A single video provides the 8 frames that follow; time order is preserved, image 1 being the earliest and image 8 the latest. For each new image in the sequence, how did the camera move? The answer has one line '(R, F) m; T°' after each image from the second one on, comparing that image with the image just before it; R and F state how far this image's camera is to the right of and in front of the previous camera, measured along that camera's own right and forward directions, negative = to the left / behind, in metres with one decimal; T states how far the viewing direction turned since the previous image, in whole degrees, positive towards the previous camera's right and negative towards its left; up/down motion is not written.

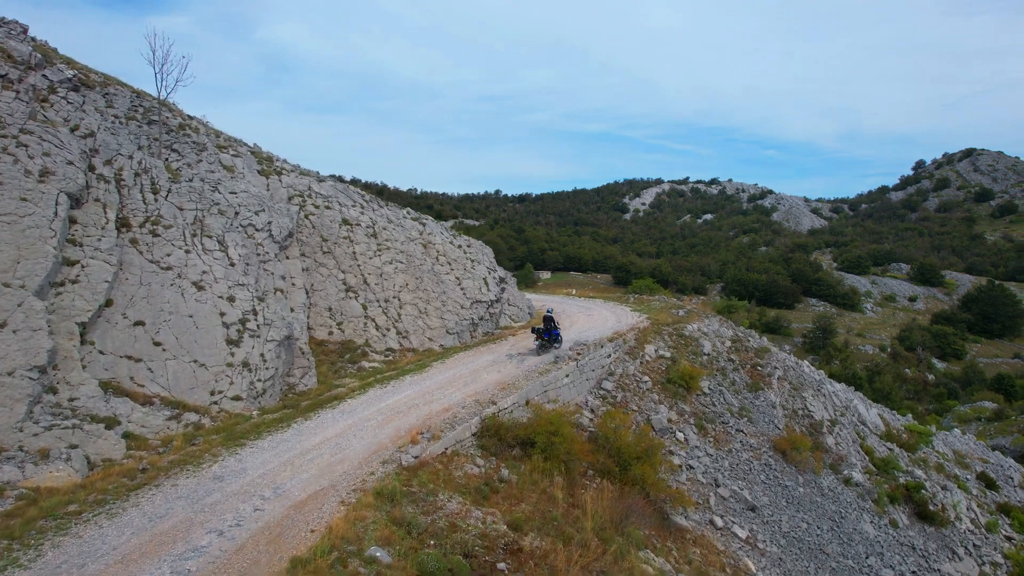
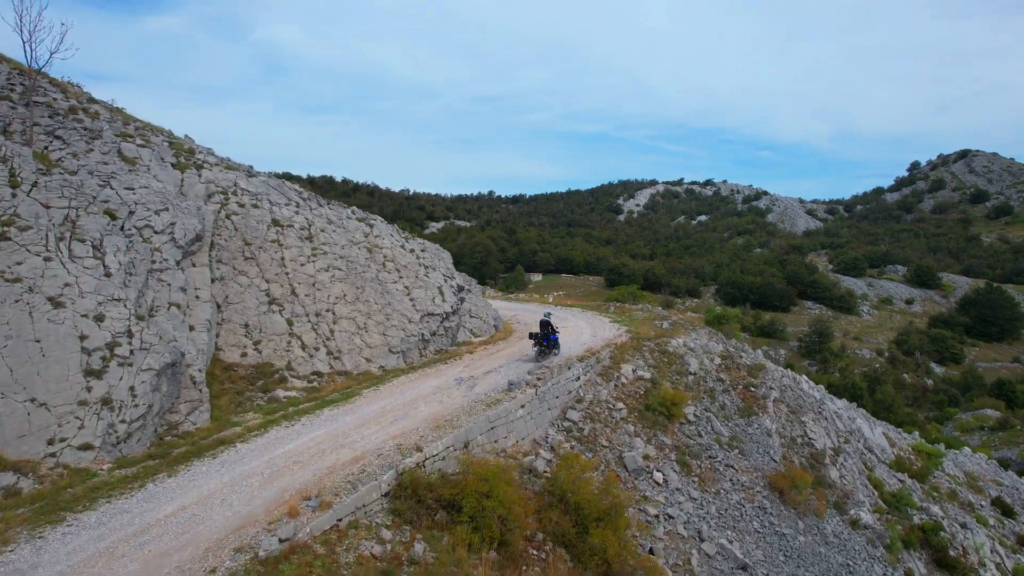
(+1.0, +2.6) m; 0°
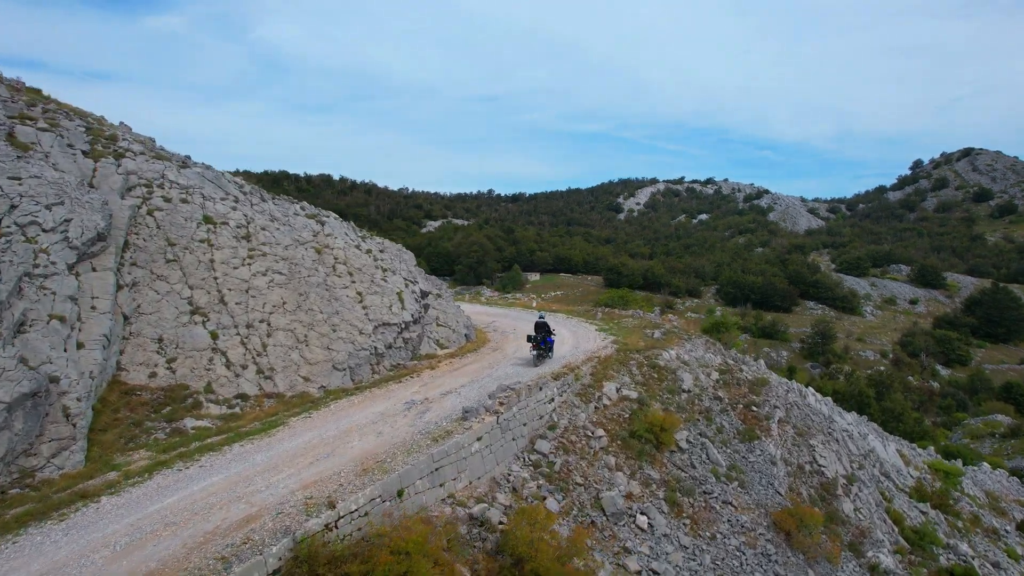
(+0.8, +2.2) m; 0°
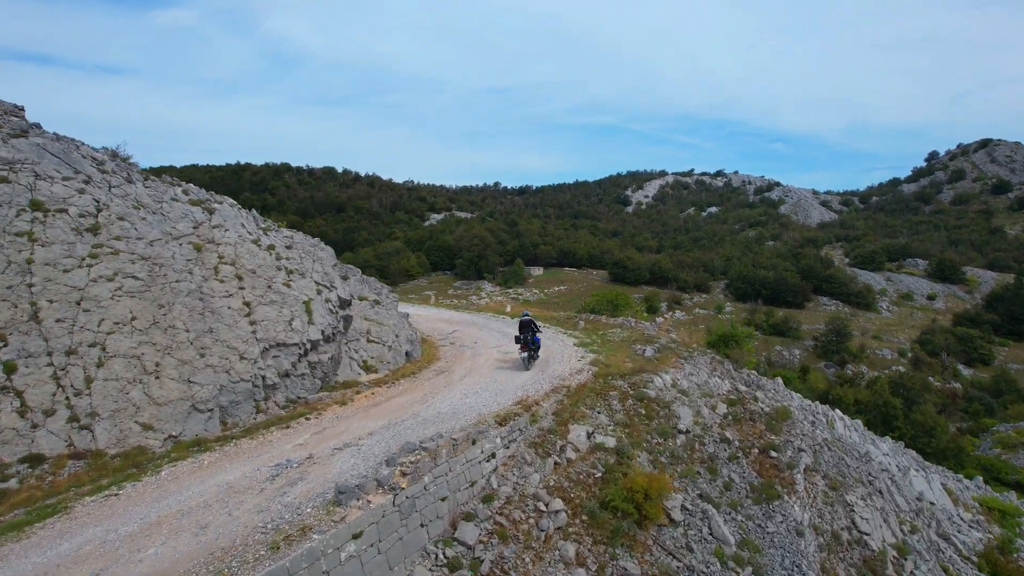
(+1.2, +3.9) m; -1°
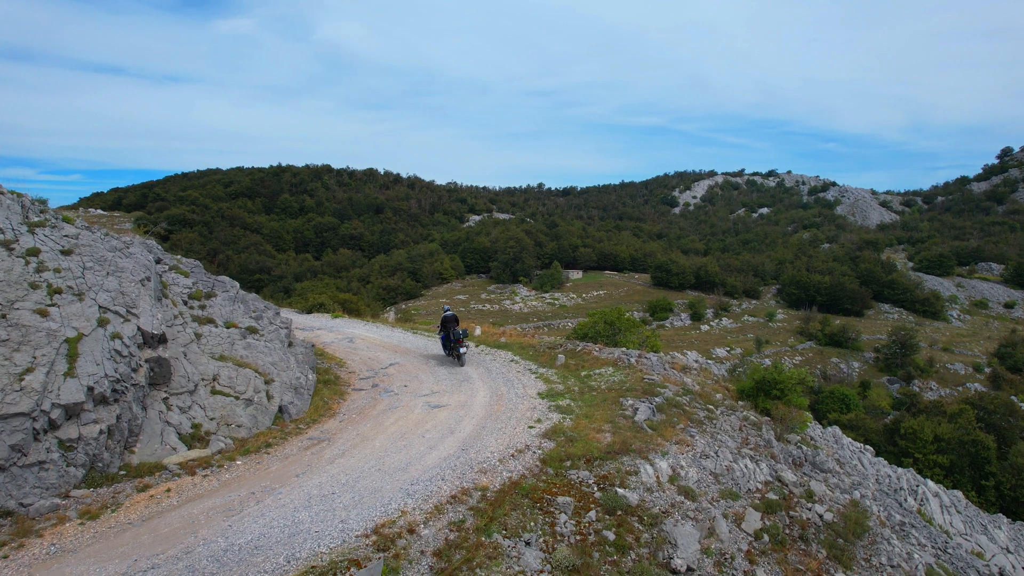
(+1.8, +5.1) m; -4°
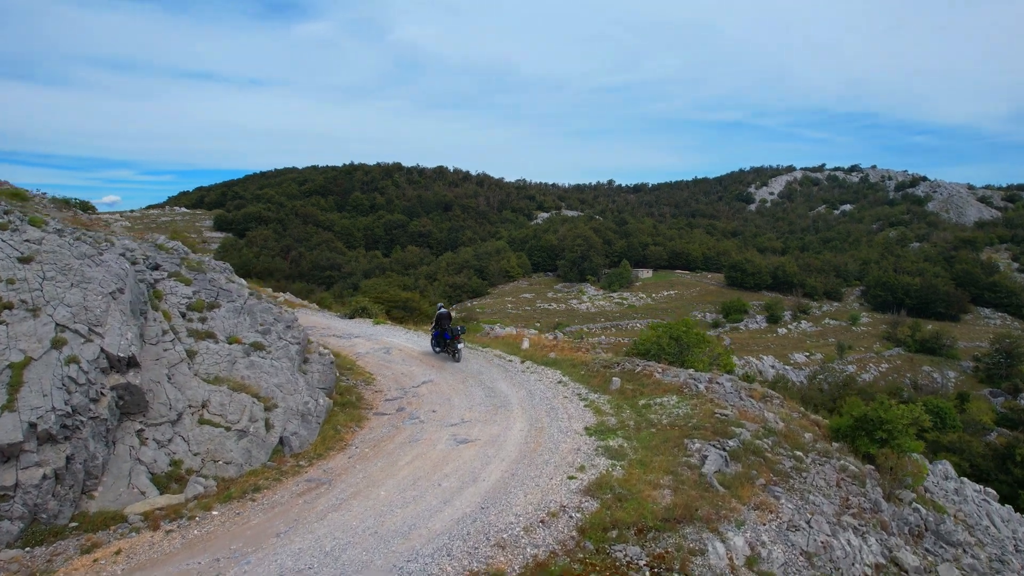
(+0.4, +1.8) m; -6°
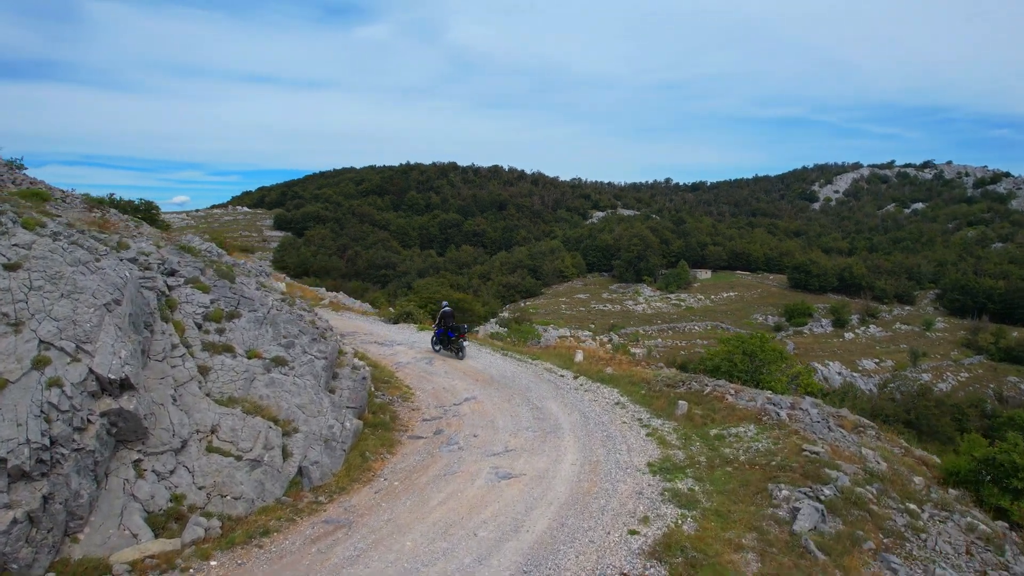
(0.0, +1.2) m; -4°
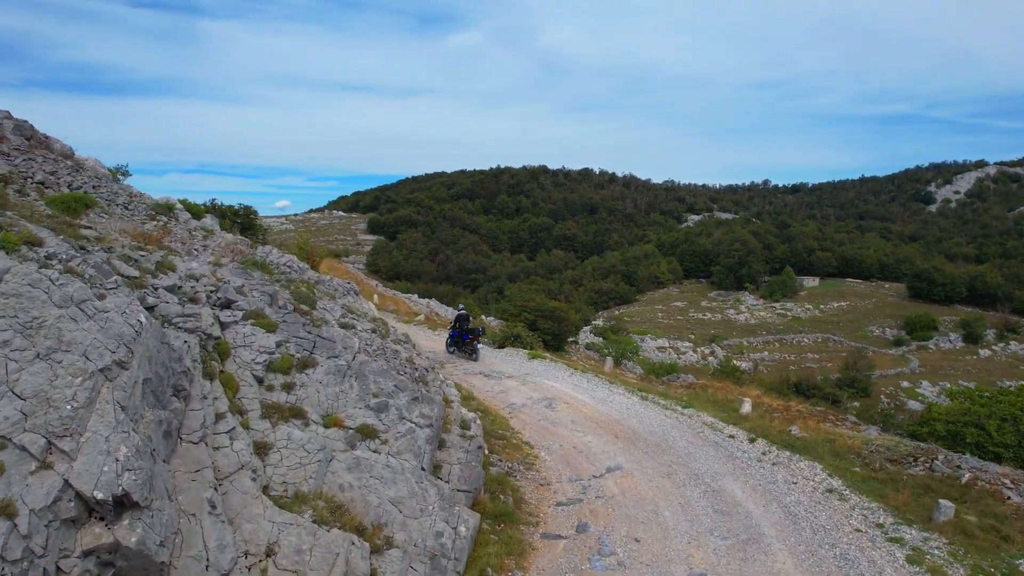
(-0.9, +2.7) m; -7°
